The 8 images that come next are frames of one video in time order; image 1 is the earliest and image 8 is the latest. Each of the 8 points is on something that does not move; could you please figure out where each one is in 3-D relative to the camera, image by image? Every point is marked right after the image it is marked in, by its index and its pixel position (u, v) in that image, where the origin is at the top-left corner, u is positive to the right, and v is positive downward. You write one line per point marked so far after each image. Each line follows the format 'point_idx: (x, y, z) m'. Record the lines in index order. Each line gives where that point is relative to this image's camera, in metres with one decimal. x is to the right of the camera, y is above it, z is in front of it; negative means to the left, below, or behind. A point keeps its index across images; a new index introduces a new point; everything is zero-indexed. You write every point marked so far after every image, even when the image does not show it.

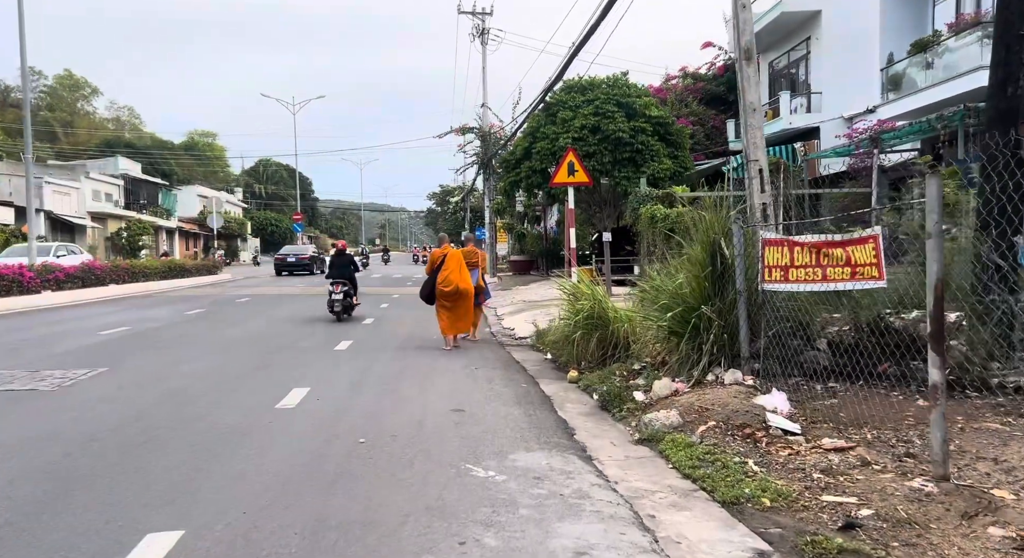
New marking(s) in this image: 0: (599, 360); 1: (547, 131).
0: (+1.0, -0.9, +9.3) m
1: (+0.8, +3.4, +18.9) m
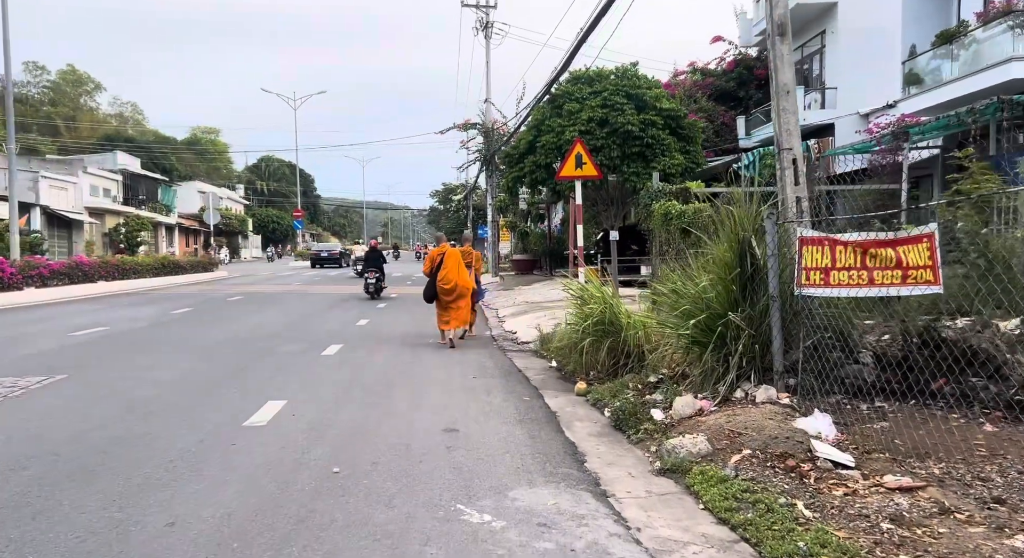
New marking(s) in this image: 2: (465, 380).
0: (+1.0, -0.9, +8.4) m
1: (+0.9, +3.4, +18.1) m
2: (-0.5, -1.1, +8.8) m
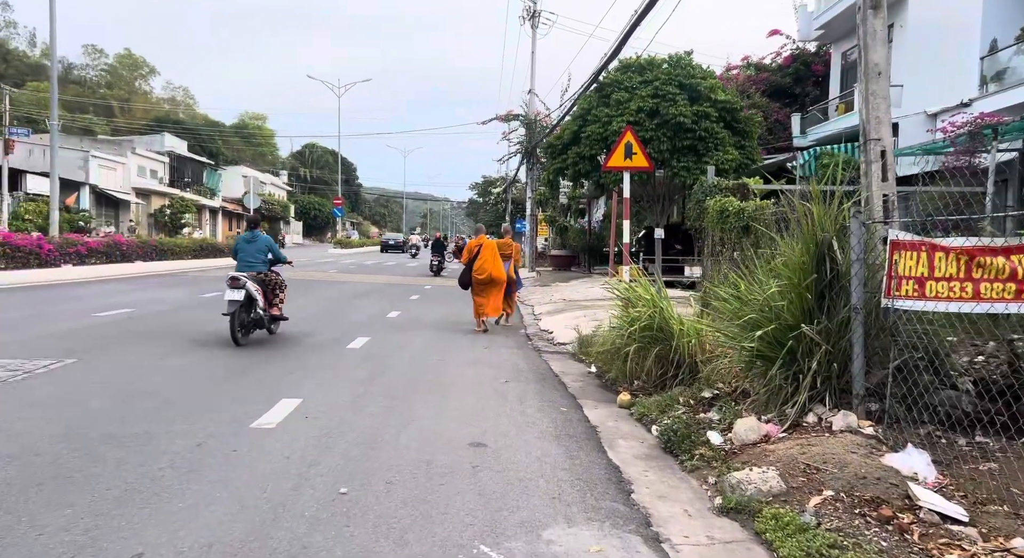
0: (+1.3, -0.9, +7.6) m
1: (+1.8, +3.4, +17.2) m
2: (-0.1, -1.0, +8.1) m
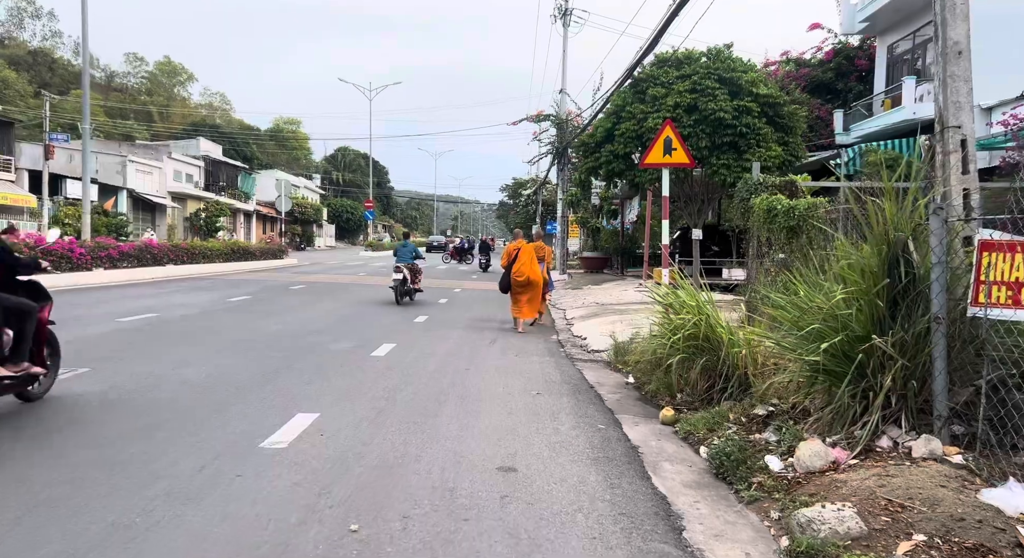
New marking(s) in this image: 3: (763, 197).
0: (+1.6, -1.0, +7.0) m
1: (+2.4, +3.3, +16.6) m
2: (+0.1, -1.1, +7.5) m
3: (+3.1, +1.0, +10.4) m
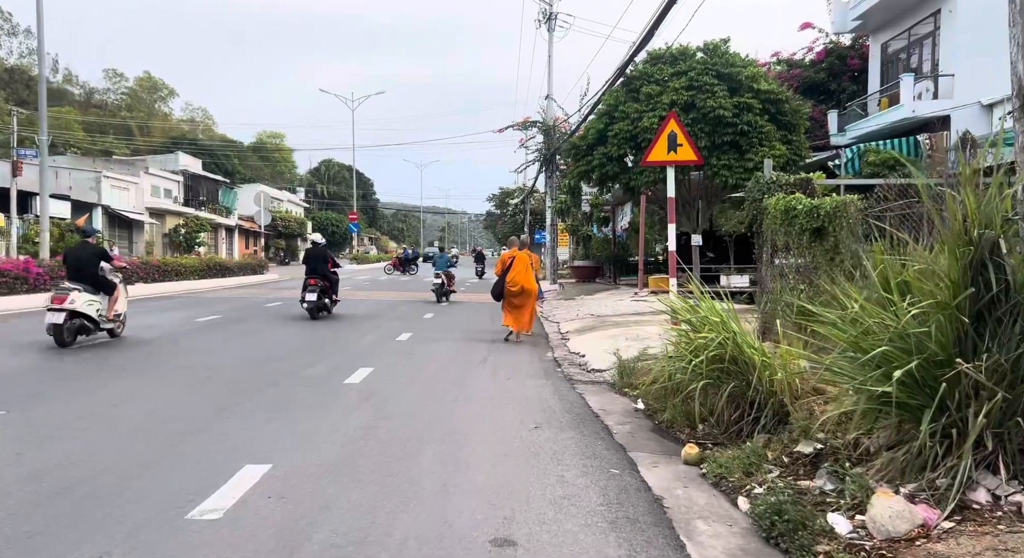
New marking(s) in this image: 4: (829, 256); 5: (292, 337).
0: (+1.6, -1.0, +5.9) m
1: (+2.2, +3.2, +15.6) m
2: (+0.1, -1.2, +6.4) m
3: (+3.0, +0.9, +9.4) m
4: (+3.1, +0.2, +8.2) m
5: (-3.4, -0.9, +13.1) m
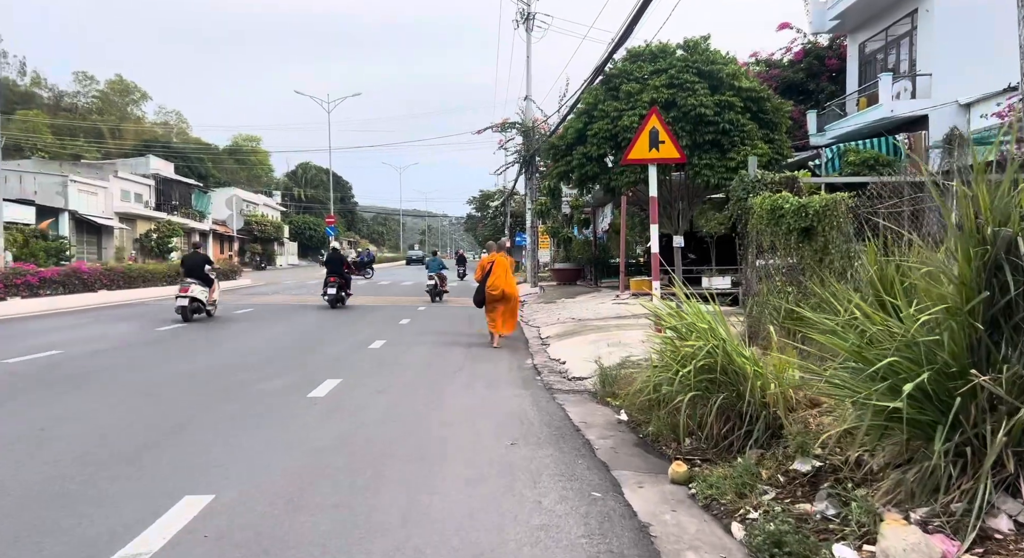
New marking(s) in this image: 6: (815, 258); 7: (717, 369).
0: (+1.4, -1.1, +5.5) m
1: (+1.7, +3.1, +15.2) m
2: (-0.1, -1.2, +6.0) m
3: (+2.7, +0.9, +9.0) m
4: (+2.8, +0.2, +7.8) m
5: (-3.8, -1.0, +12.6) m
6: (+2.8, +0.2, +7.8) m
7: (+1.4, -0.6, +5.5) m
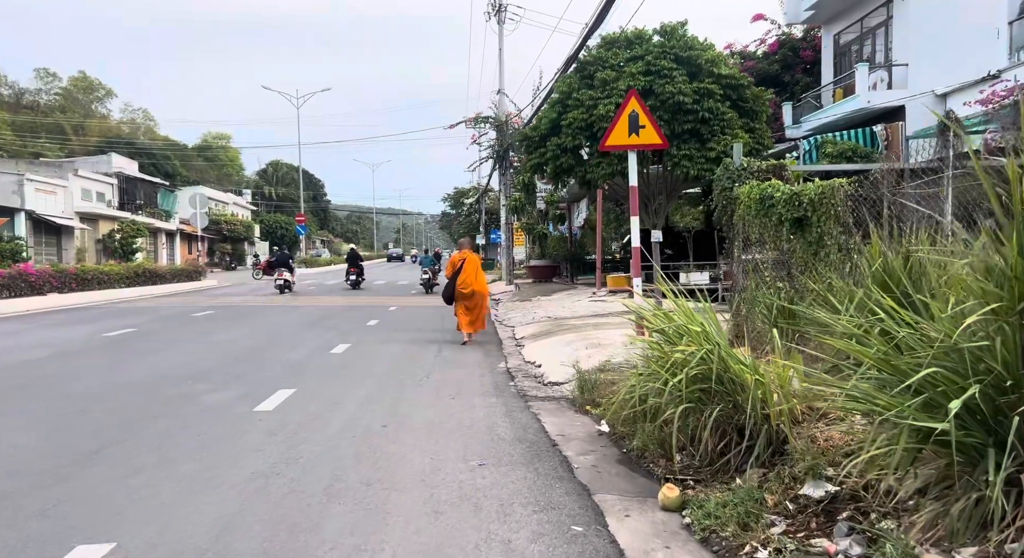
0: (+1.2, -1.1, +4.8) m
1: (+1.2, +3.2, +14.5) m
2: (-0.3, -1.2, +5.3) m
3: (+2.4, +0.9, +8.4) m
4: (+2.6, +0.2, +7.2) m
5: (-4.2, -1.0, +11.8) m
6: (+2.6, +0.2, +7.2) m
7: (+1.2, -0.6, +4.9) m
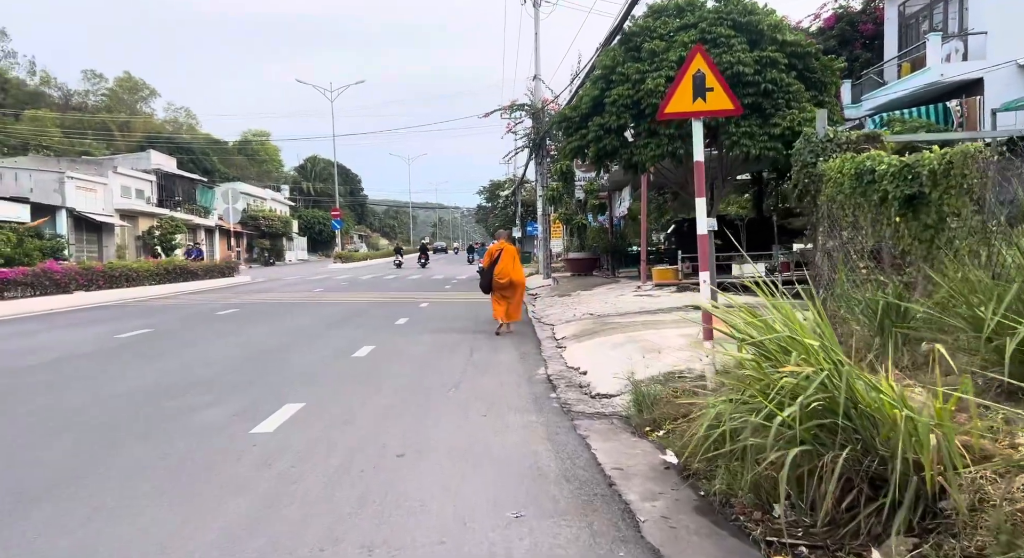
0: (+1.4, -1.0, +3.5) m
1: (+1.8, +3.3, +13.2) m
2: (-0.1, -1.2, +4.0) m
3: (+2.8, +1.0, +7.0) m
4: (+2.9, +0.3, +5.8) m
5: (-3.7, -1.0, +10.7) m
6: (+2.8, +0.3, +5.8) m
7: (+1.4, -0.5, +3.6) m
